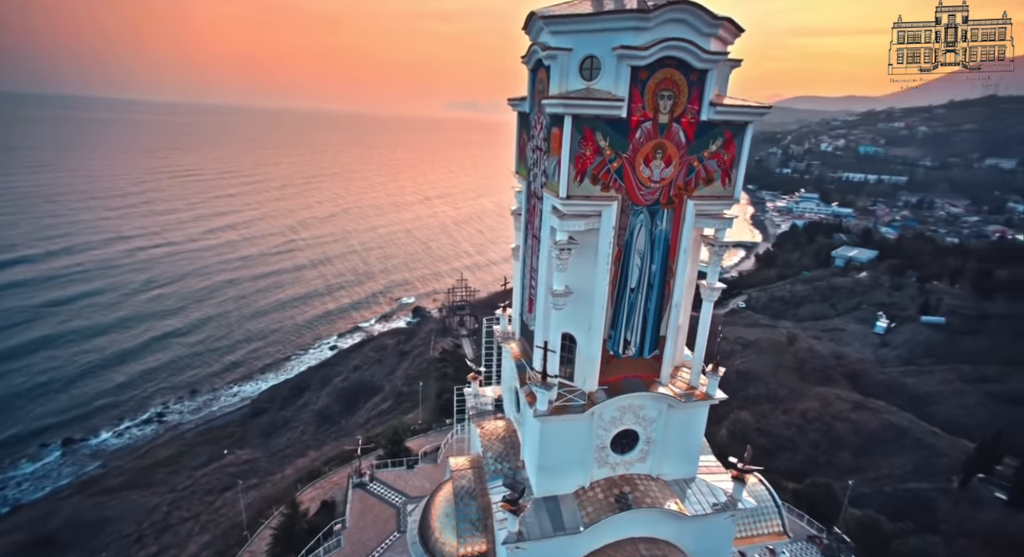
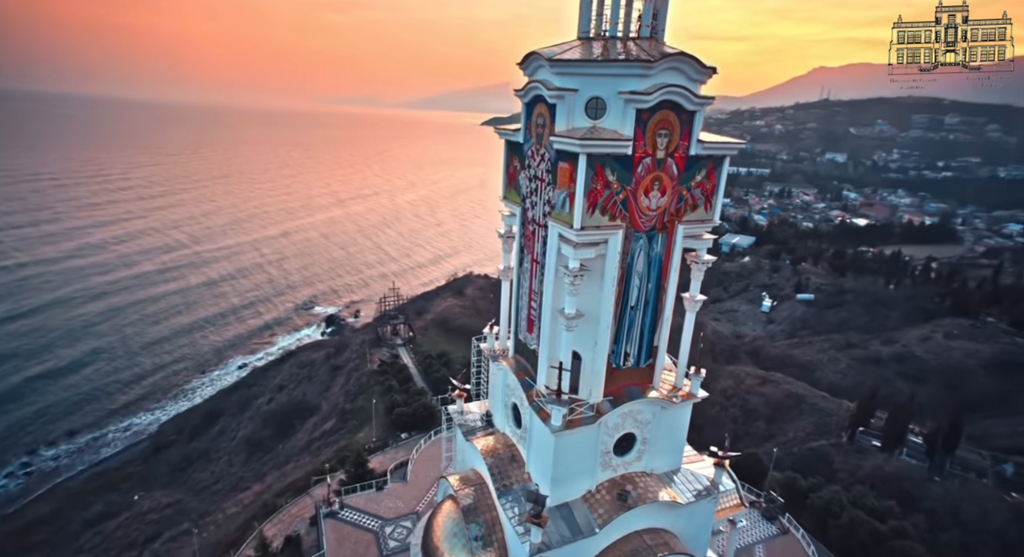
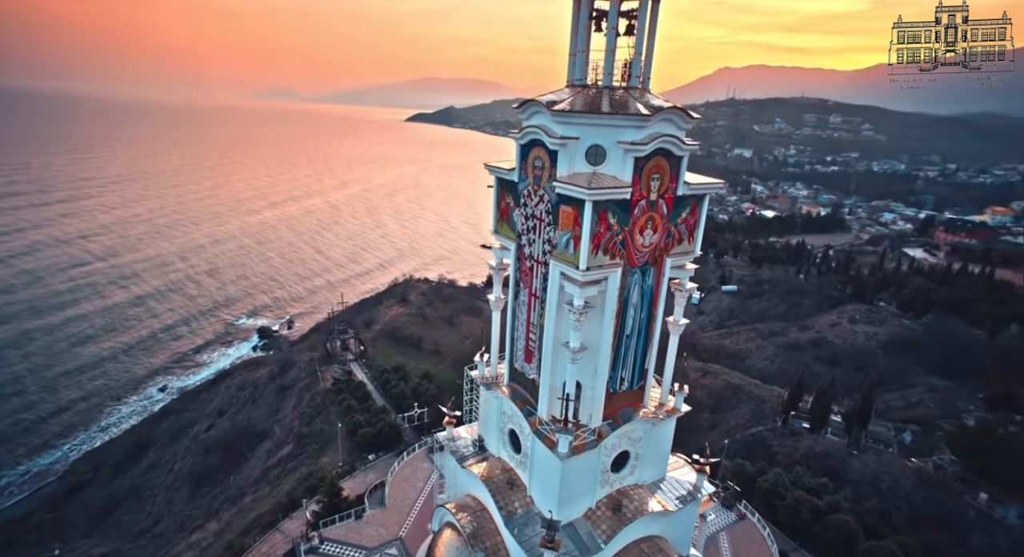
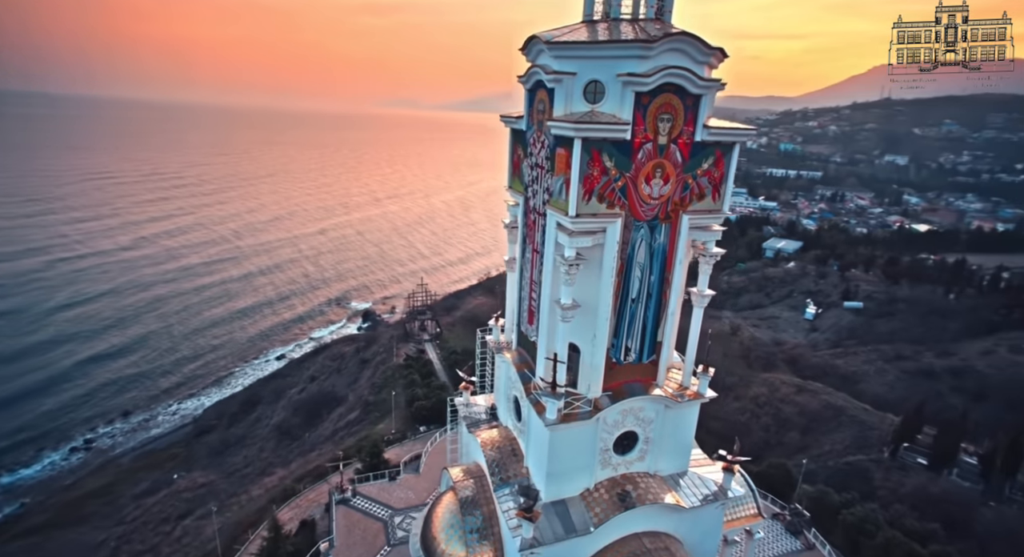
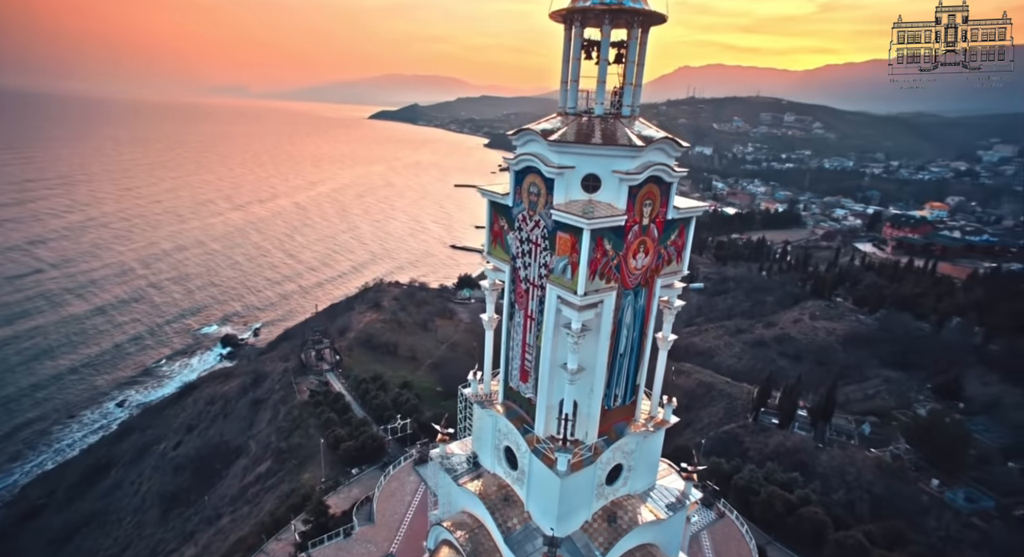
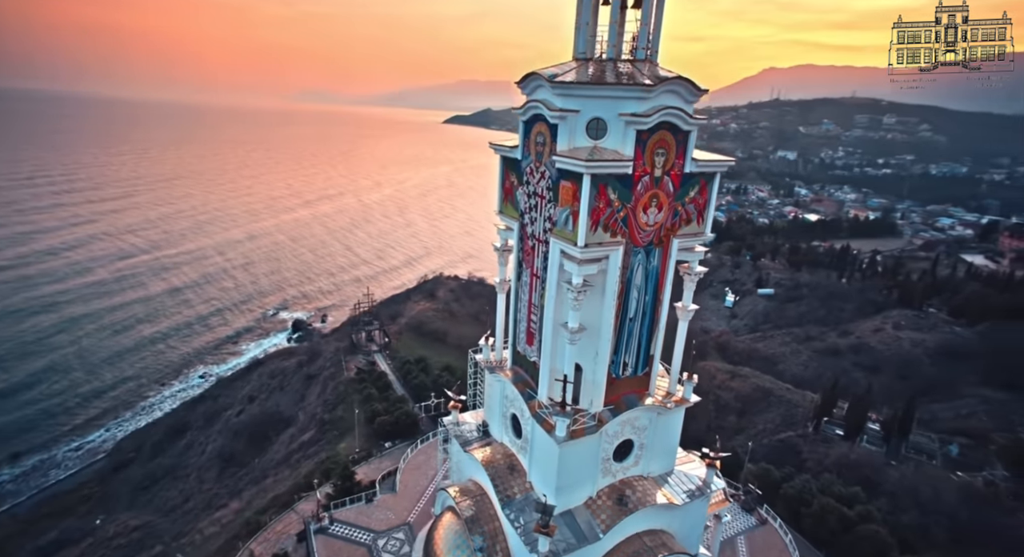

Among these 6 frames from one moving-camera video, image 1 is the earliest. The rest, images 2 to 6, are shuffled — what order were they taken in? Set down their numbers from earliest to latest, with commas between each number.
4, 2, 6, 3, 5
